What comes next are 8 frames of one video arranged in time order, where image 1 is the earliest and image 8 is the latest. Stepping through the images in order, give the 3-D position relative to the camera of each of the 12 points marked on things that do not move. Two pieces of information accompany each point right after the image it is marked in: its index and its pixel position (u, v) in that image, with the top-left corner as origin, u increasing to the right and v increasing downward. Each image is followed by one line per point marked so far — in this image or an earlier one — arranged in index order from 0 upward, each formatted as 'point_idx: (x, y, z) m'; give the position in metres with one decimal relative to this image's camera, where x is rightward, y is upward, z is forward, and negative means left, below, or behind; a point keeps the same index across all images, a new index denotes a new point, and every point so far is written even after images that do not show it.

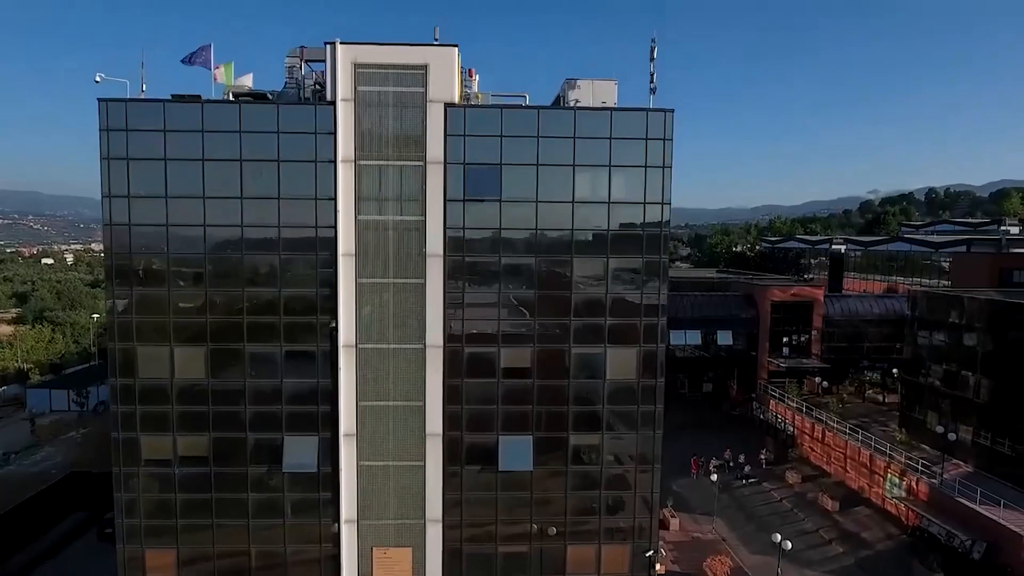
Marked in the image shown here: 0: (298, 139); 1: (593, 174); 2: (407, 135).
0: (-4.6, +3.1, +13.5) m
1: (+1.8, +2.5, +13.8) m
2: (-2.3, +3.2, +13.5) m
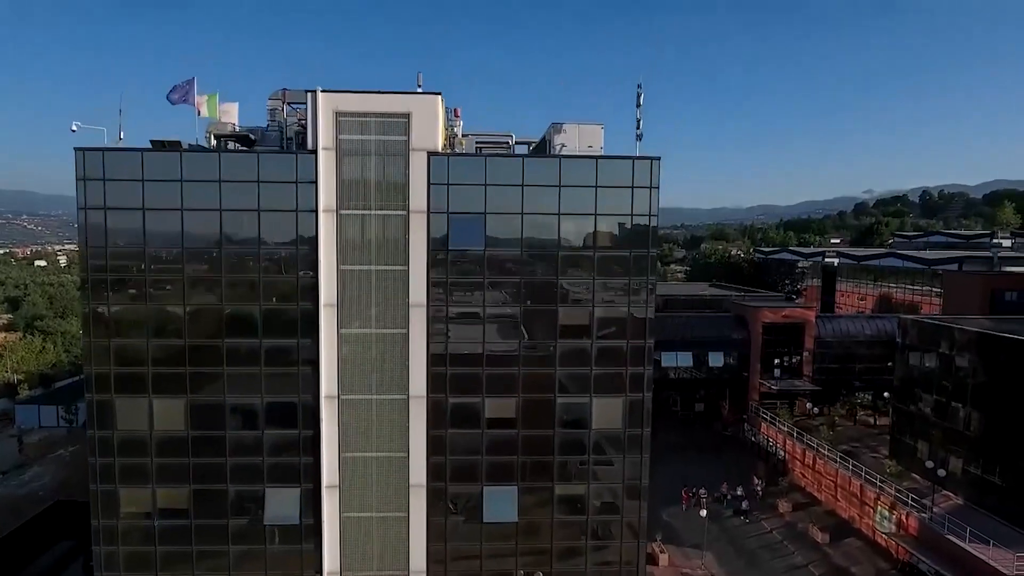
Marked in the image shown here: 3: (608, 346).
0: (-4.9, +2.1, +13.3) m
1: (+1.5, +1.4, +13.7) m
2: (-2.6, +2.1, +13.3) m
3: (+2.1, -1.3, +14.0) m
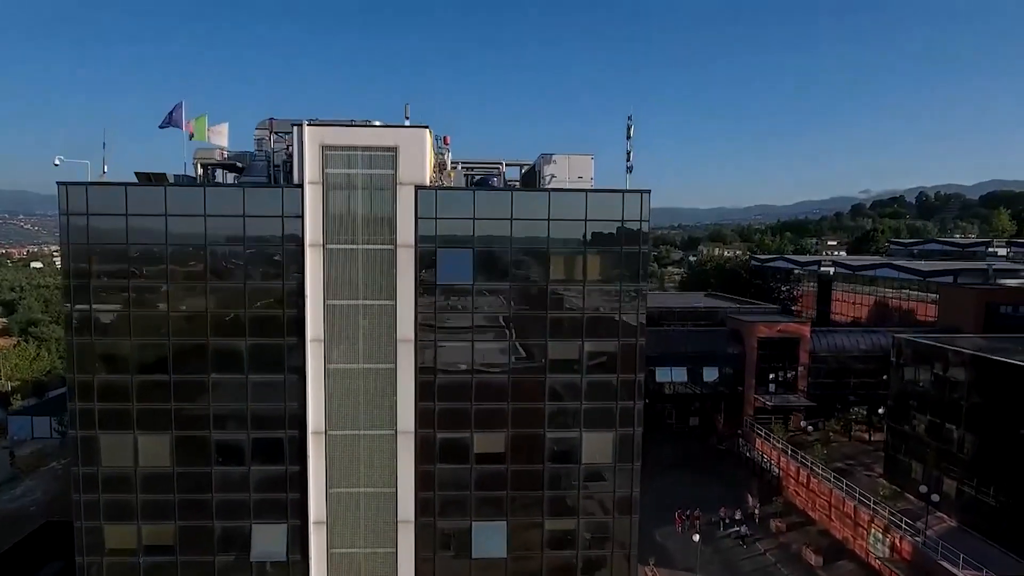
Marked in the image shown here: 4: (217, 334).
0: (-5.1, +1.3, +13.2) m
1: (+1.2, +0.7, +13.5) m
2: (-2.8, +1.4, +13.2) m
3: (+1.9, -2.0, +13.8) m
4: (-6.2, -1.0, +13.3) m
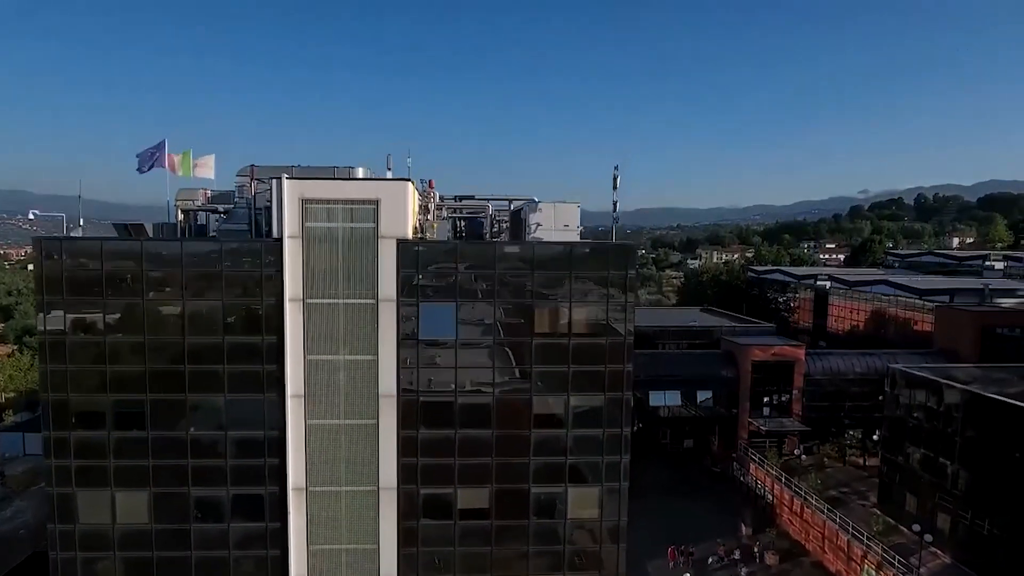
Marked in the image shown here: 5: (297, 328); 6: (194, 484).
0: (-5.5, +0.2, +12.9) m
1: (+0.9, -0.4, +13.3) m
2: (-3.2, +0.3, +12.9) m
3: (+1.5, -3.2, +13.6) m
4: (-6.5, -2.1, +13.1) m
5: (-4.4, -0.8, +13.0) m
6: (-6.6, -4.1, +13.2) m
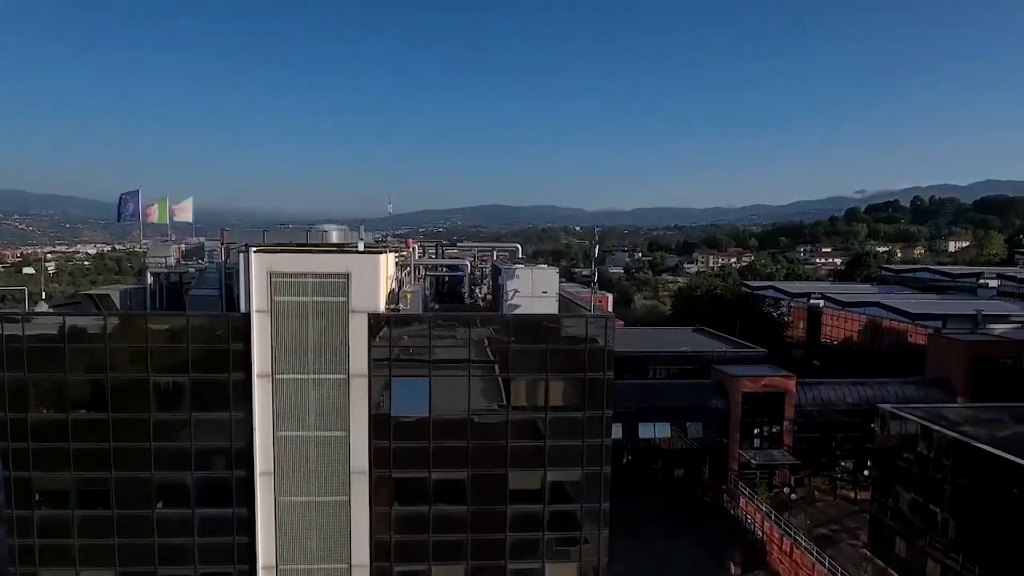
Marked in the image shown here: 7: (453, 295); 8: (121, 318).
0: (-6.0, -1.3, +12.6) m
1: (+0.4, -1.9, +13.0) m
2: (-3.7, -1.2, +12.6) m
3: (+1.0, -4.6, +13.3) m
4: (-7.0, -3.6, +12.7) m
5: (-4.9, -2.3, +12.6) m
6: (-7.1, -5.6, +12.9) m
7: (-1.7, -0.2, +17.7) m
8: (-7.6, -0.6, +12.4) m
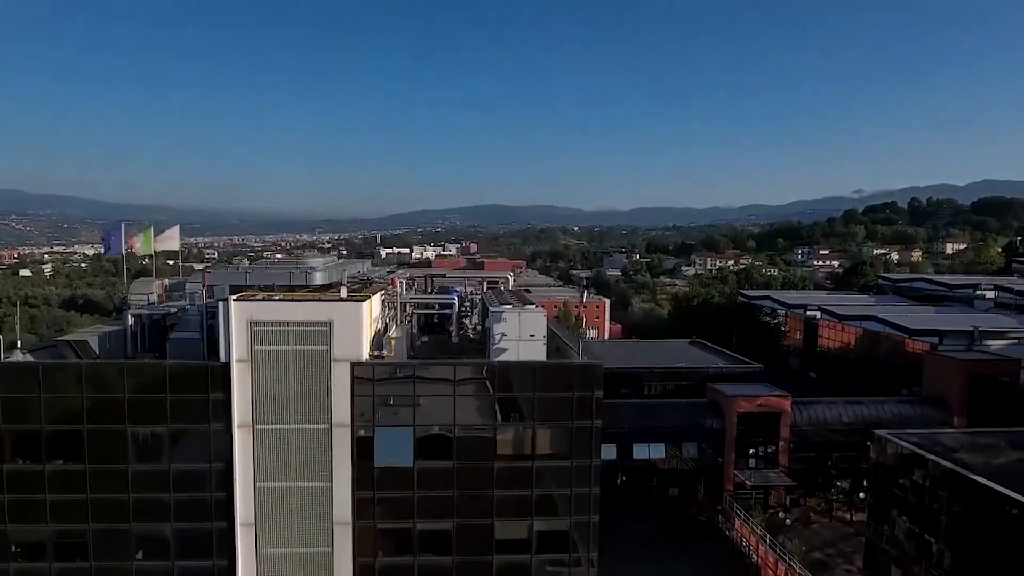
0: (-6.2, -2.2, +12.3) m
1: (+0.1, -2.9, +12.7) m
2: (-3.9, -2.2, +12.3) m
3: (+0.8, -5.6, +13.1) m
4: (-7.3, -4.5, +12.4) m
5: (-5.2, -3.2, +12.4) m
6: (-7.4, -6.5, +12.6) m
7: (-1.9, -1.1, +17.5) m
8: (-7.9, -1.5, +12.2) m
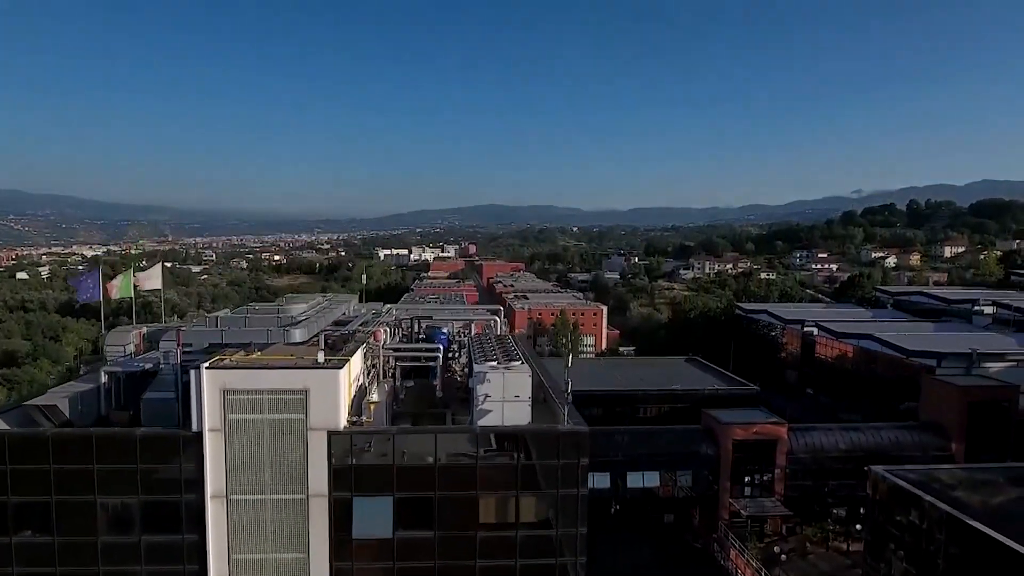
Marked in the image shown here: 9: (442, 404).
0: (-6.6, -3.5, +11.9) m
1: (-0.2, -4.1, +12.4) m
2: (-4.3, -3.4, +11.9) m
3: (+0.4, -6.8, +12.7) m
4: (-7.6, -5.8, +12.0) m
5: (-5.5, -4.5, +12.0) m
6: (-7.7, -7.8, +12.2) m
7: (-2.3, -2.4, +17.1) m
8: (-8.2, -2.8, +11.8) m
9: (-1.7, -2.8, +15.4) m
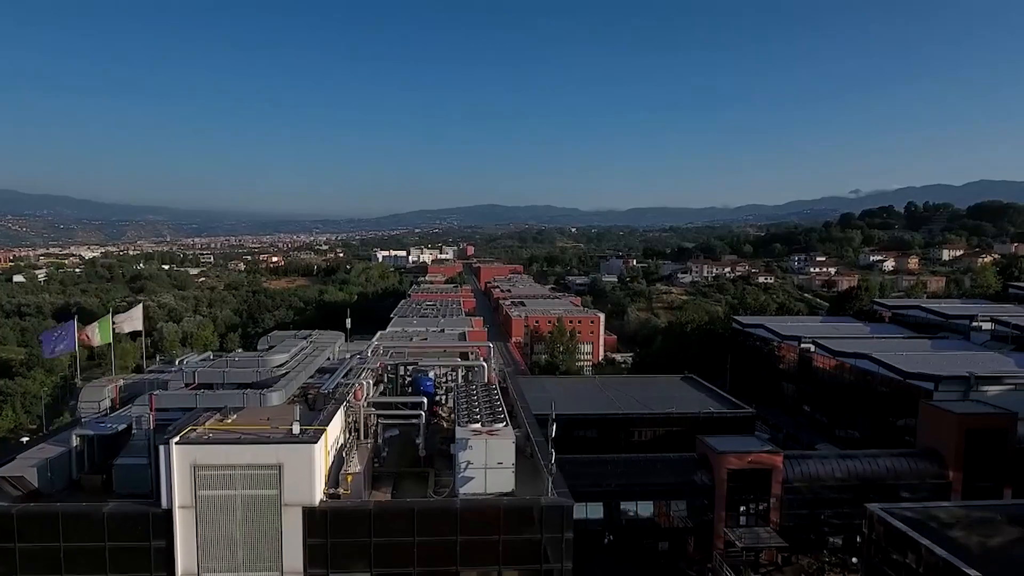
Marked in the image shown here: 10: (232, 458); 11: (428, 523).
0: (-6.9, -4.8, +11.5) m
1: (-0.6, -5.4, +12.0) m
2: (-4.6, -4.7, +11.5) m
3: (+0.1, -8.1, +12.3) m
4: (-8.0, -7.1, +11.6) m
5: (-5.9, -5.8, +11.6) m
6: (-8.1, -9.0, +11.8) m
7: (-2.6, -3.7, +16.7) m
8: (-8.6, -4.1, +11.3) m
9: (-2.1, -4.1, +15.0) m
10: (-4.9, -3.0, +11.3) m
11: (-1.5, -4.4, +11.8) m
